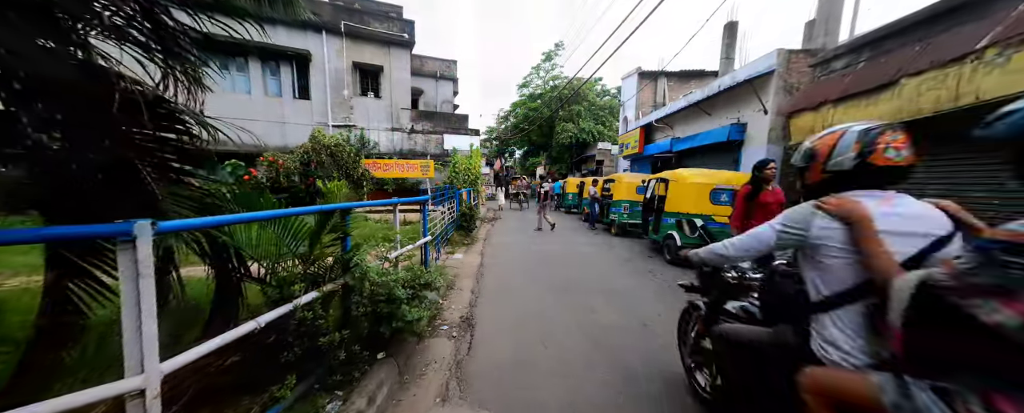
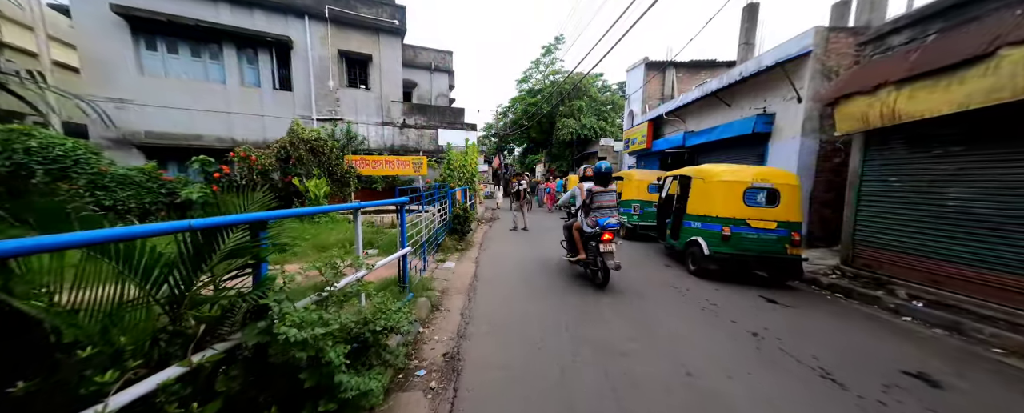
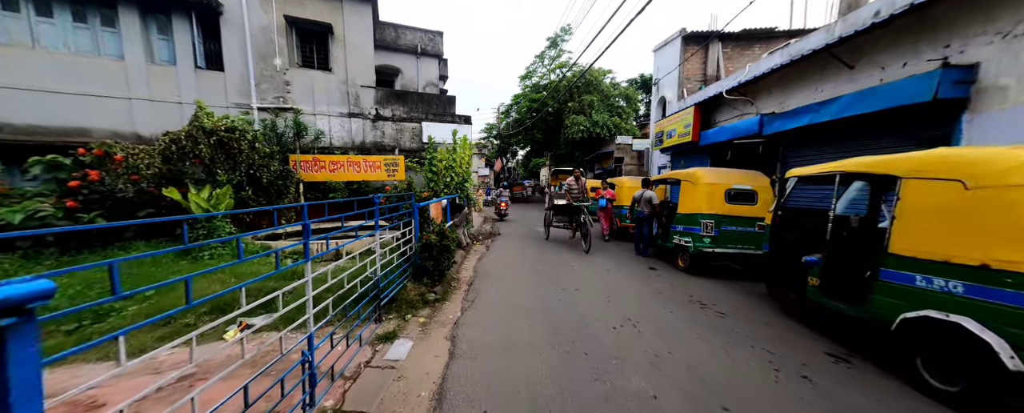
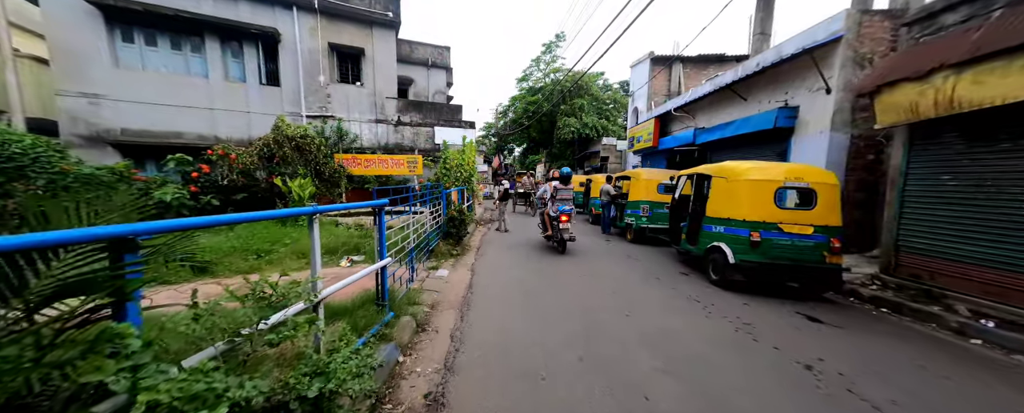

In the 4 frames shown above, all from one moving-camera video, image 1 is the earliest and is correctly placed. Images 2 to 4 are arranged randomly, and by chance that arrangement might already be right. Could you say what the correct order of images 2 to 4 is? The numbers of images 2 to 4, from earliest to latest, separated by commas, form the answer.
2, 4, 3
